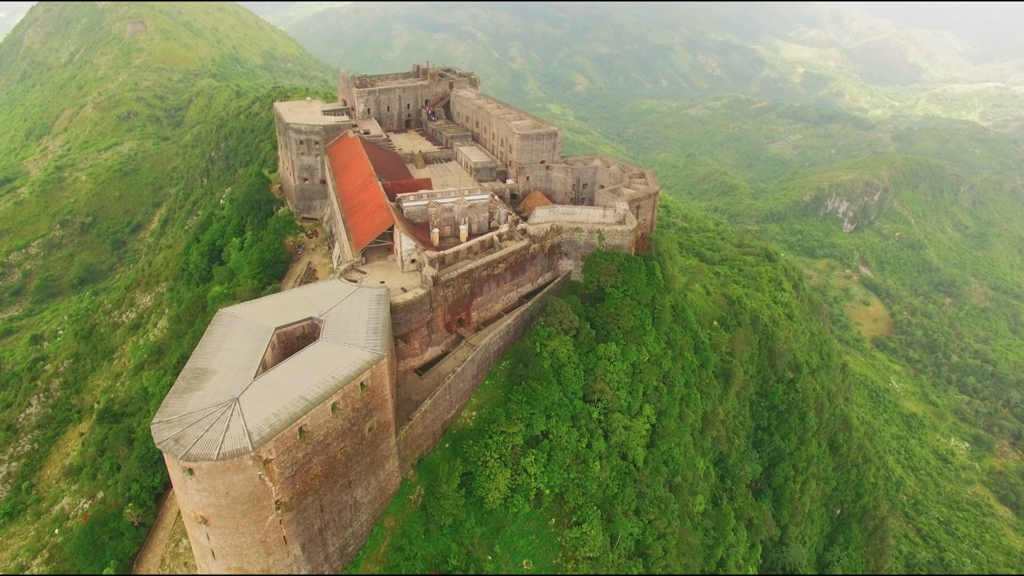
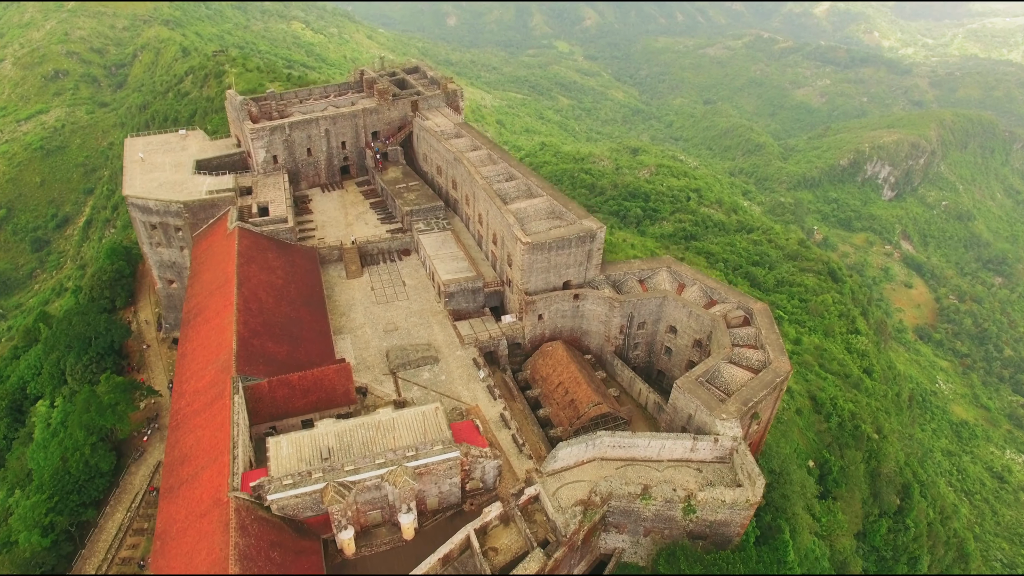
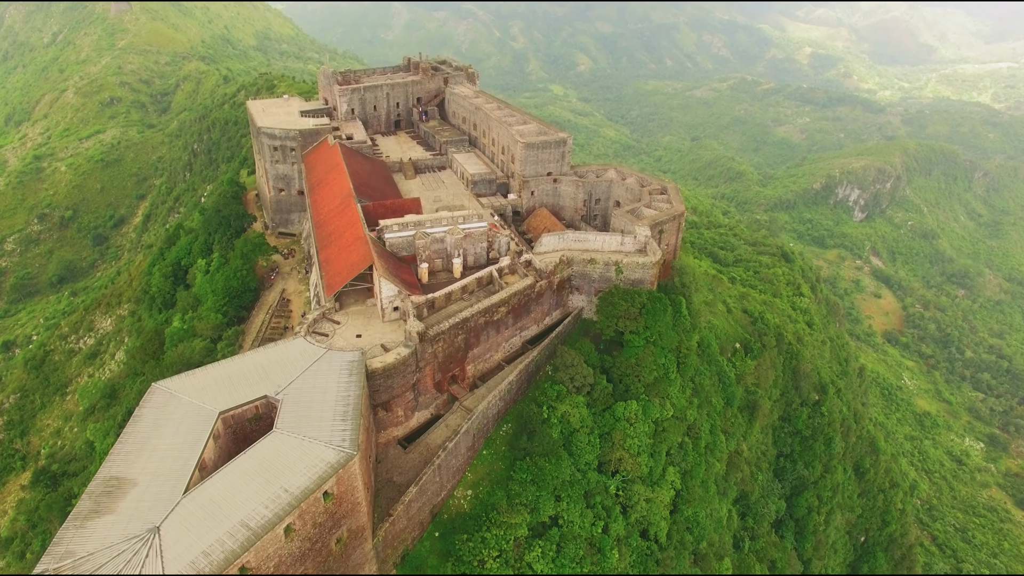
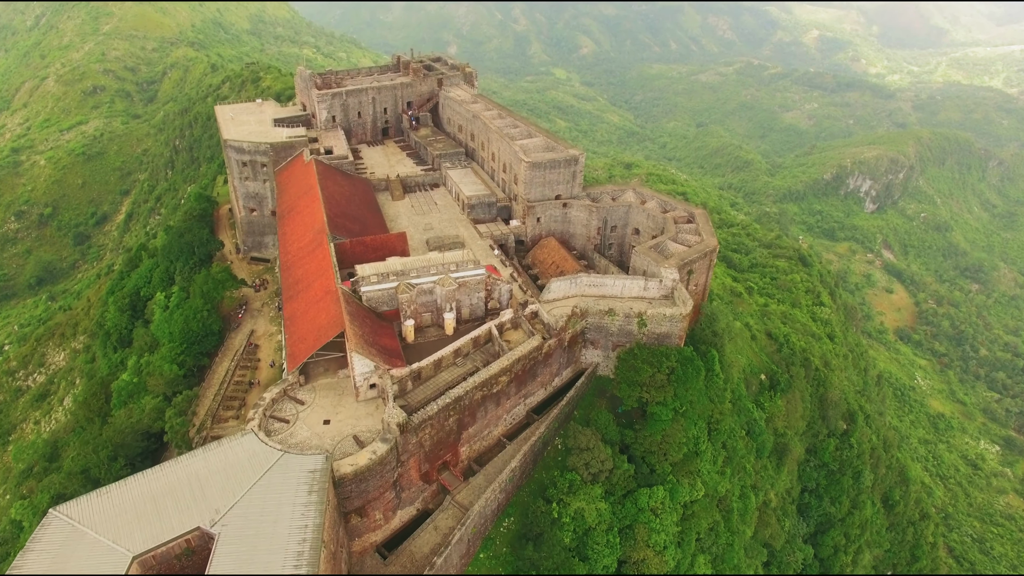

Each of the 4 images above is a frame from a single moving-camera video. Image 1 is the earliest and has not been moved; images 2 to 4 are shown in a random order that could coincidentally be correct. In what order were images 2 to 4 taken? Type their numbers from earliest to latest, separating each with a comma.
3, 4, 2
